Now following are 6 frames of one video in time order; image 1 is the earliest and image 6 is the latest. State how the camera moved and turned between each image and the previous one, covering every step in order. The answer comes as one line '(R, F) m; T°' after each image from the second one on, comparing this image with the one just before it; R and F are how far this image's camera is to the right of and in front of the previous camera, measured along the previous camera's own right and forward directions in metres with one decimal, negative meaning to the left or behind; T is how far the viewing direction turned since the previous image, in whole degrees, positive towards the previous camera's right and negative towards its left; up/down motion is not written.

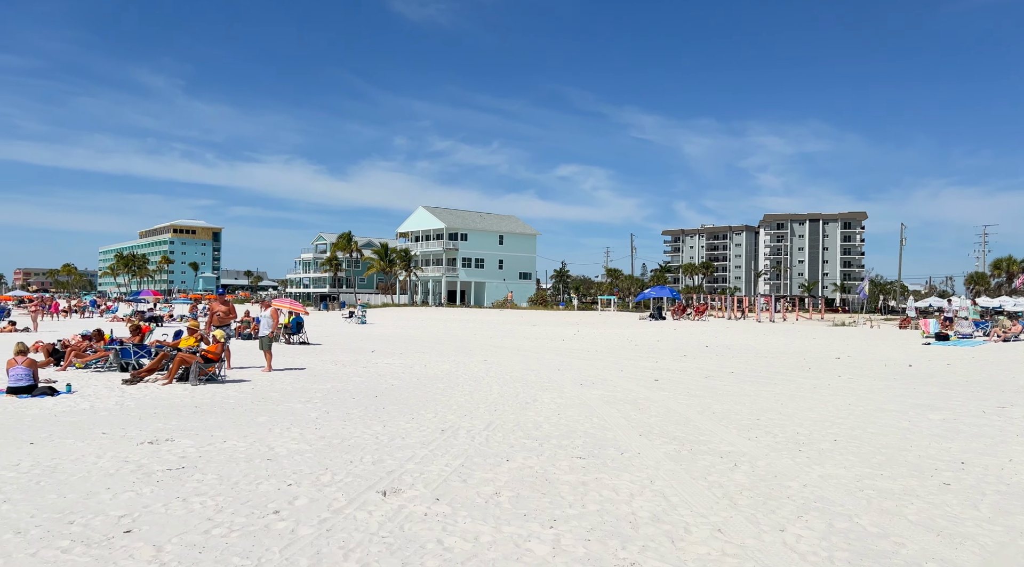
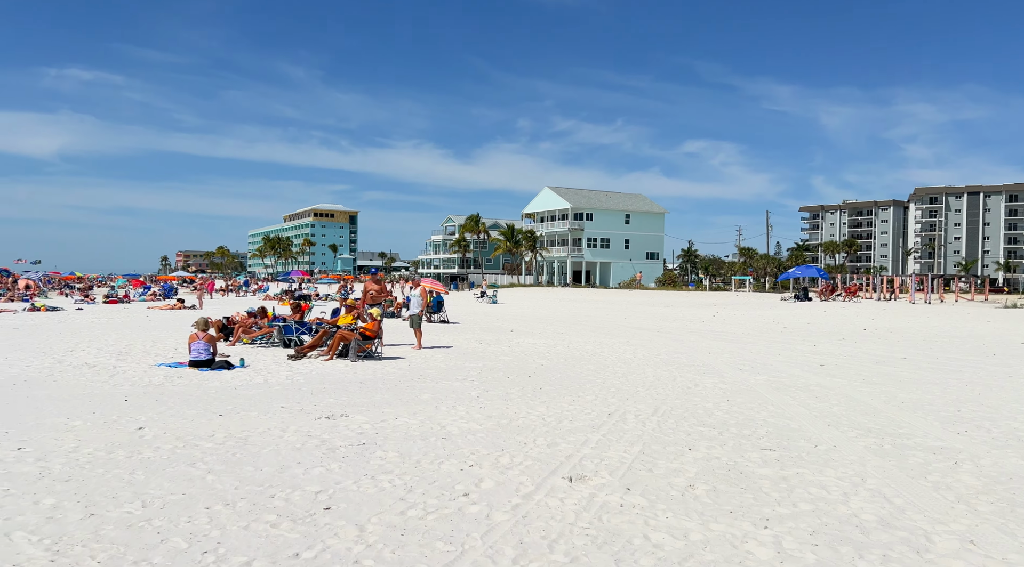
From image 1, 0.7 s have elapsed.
(-0.5, +0.3) m; -10°
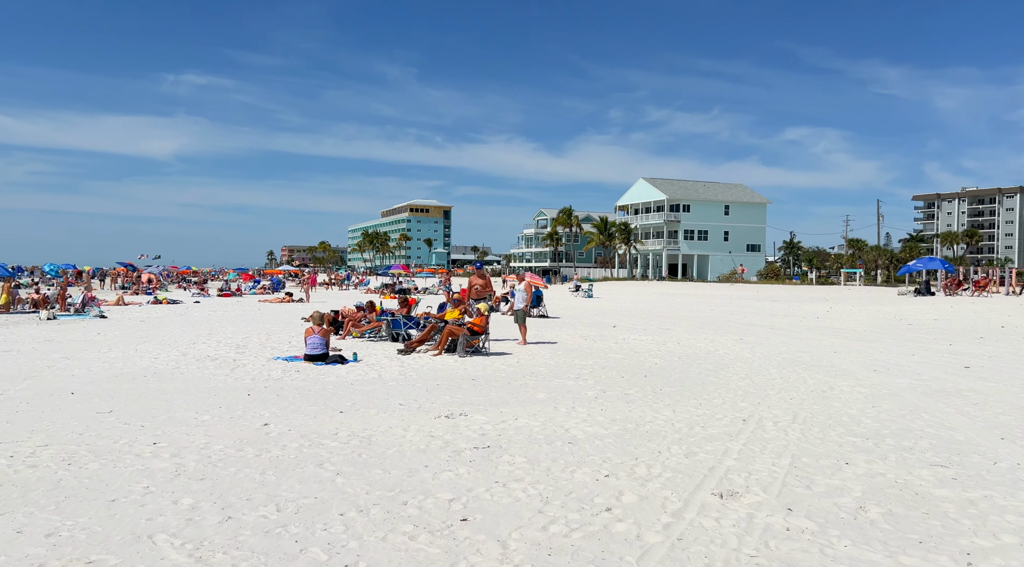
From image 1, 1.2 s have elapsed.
(-0.3, +0.4) m; -7°
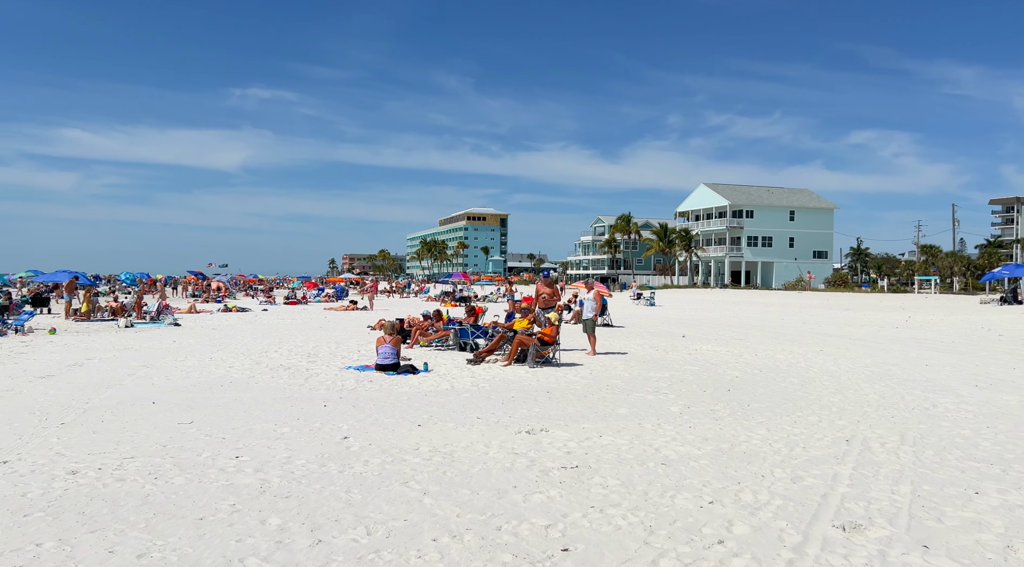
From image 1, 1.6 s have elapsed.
(-0.3, +0.3) m; -4°
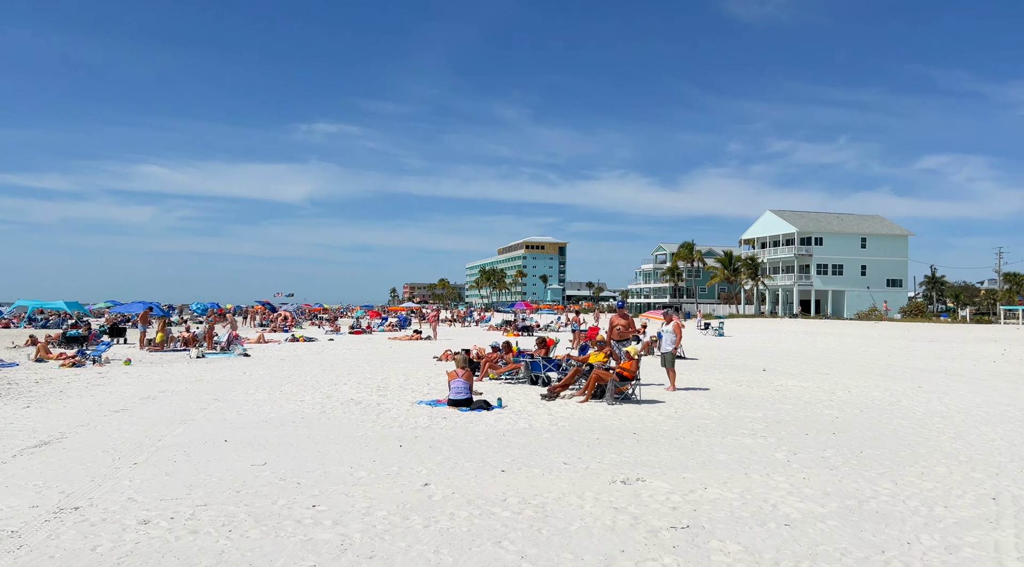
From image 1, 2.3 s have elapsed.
(-0.3, +0.5) m; -5°
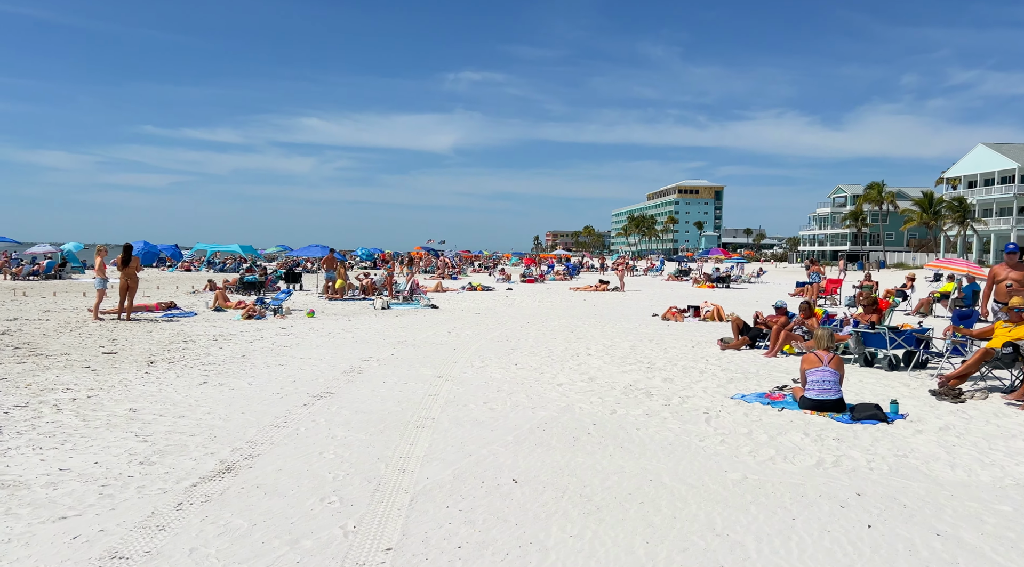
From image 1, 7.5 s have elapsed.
(-2.5, +4.0) m; -11°
